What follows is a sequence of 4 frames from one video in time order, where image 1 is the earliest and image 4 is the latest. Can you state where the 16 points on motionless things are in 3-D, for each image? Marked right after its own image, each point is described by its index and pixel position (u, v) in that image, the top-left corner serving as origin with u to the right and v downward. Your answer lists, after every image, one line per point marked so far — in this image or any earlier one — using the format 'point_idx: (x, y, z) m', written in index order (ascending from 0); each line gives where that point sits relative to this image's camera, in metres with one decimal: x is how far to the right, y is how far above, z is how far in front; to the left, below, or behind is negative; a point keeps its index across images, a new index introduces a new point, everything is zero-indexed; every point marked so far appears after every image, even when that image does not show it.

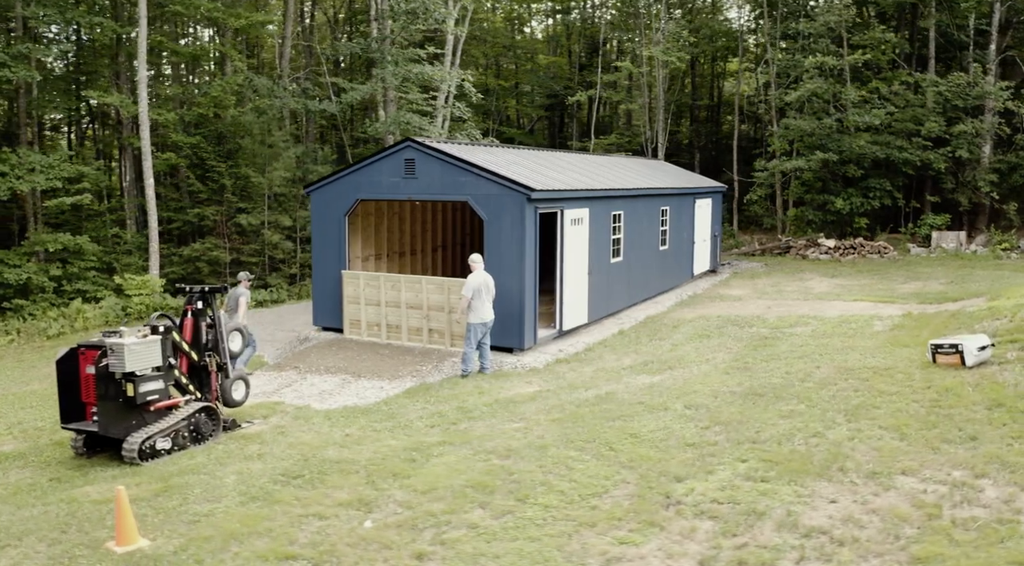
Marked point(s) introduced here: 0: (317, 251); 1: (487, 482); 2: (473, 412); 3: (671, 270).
0: (-3.3, +0.5, +13.1) m
1: (-0.1, -1.7, +6.9) m
2: (-0.4, -1.5, +9.3) m
3: (+3.4, +0.3, +17.5) m
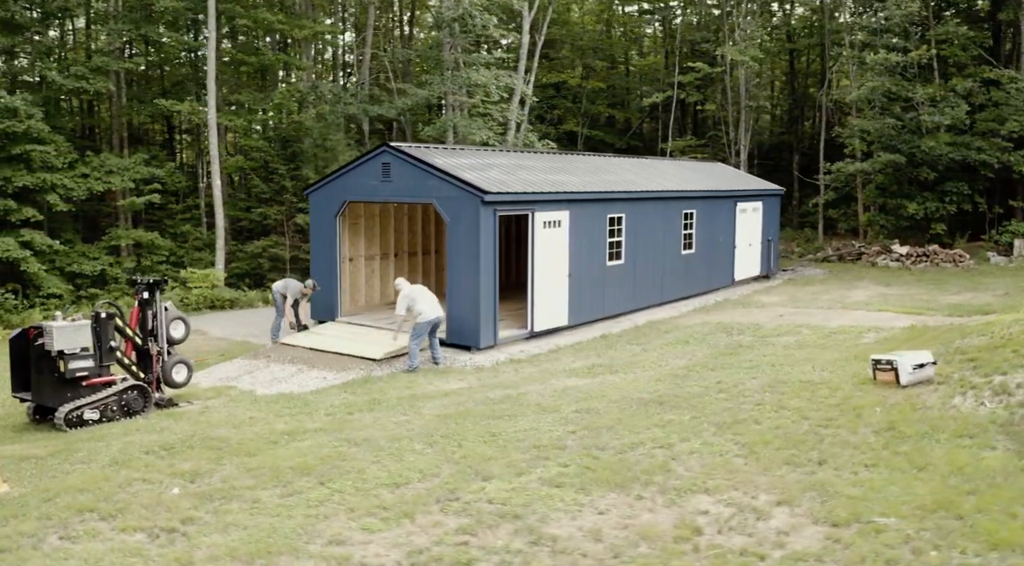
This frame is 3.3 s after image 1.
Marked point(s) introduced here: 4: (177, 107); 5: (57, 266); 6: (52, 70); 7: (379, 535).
0: (-3.5, +0.6, +14.1) m
1: (-1.8, -1.7, +7.4) m
2: (-1.6, -1.5, +9.8) m
3: (+3.9, +0.2, +17.0) m
4: (-7.8, +4.1, +18.7) m
5: (-9.7, +0.4, +17.3) m
6: (-10.1, +4.7, +17.4) m
7: (-0.9, -1.9, +6.0) m
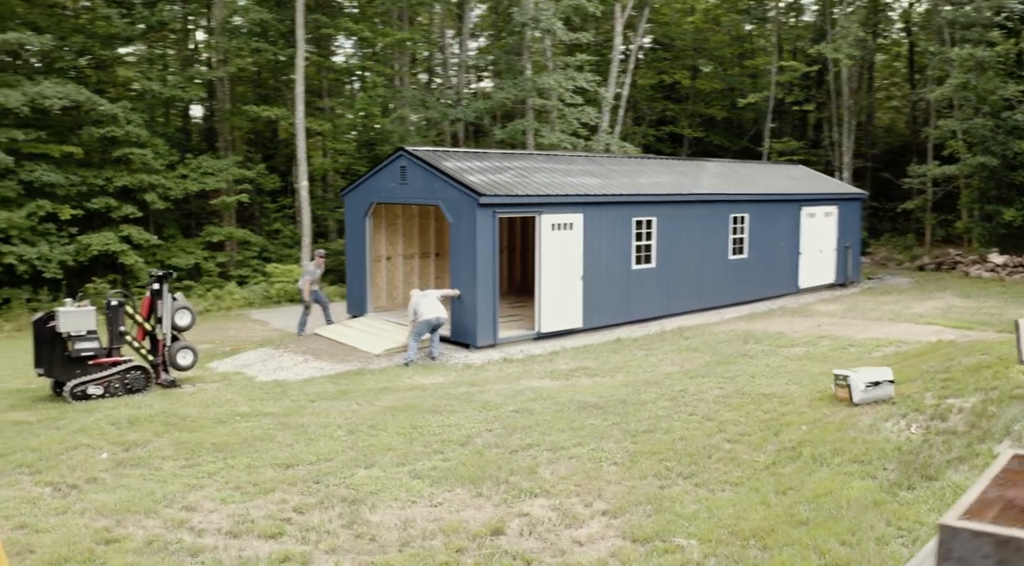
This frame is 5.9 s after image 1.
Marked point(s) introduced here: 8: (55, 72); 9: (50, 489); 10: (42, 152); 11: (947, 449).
0: (-3.0, +0.6, +15.0) m
1: (-2.8, -1.6, +8.1) m
2: (-2.1, -1.4, +10.4) m
3: (+4.8, 0.0, +16.2) m
4: (-6.2, +4.2, +20.4) m
5: (-8.4, +0.6, +19.4) m
6: (-8.6, +4.9, +19.6) m
7: (-2.3, -1.8, +6.5) m
8: (-10.8, +5.0, +19.0) m
9: (-3.8, -1.7, +6.5) m
10: (-10.5, +2.9, +17.6) m
11: (+3.2, -1.2, +6.0) m
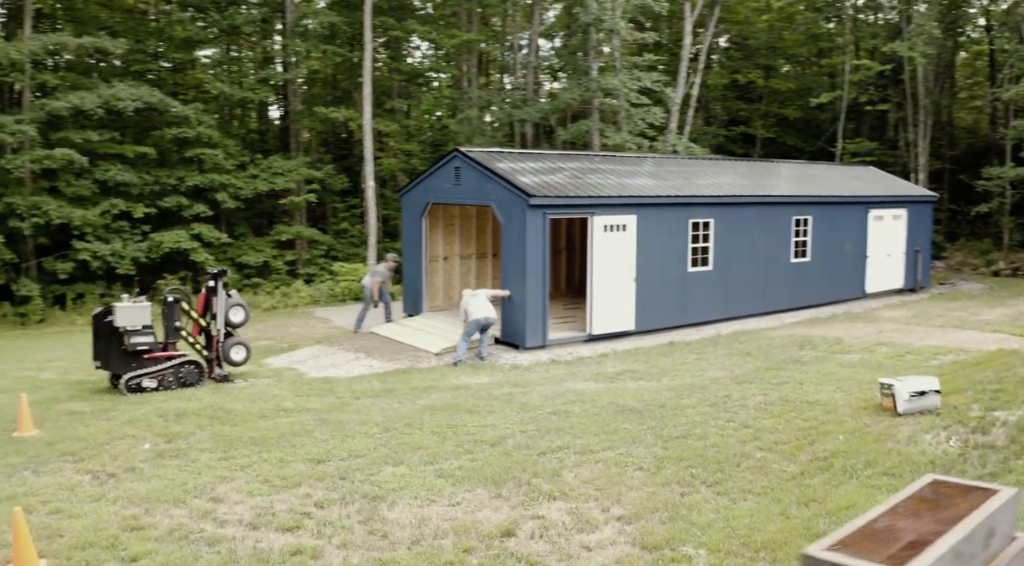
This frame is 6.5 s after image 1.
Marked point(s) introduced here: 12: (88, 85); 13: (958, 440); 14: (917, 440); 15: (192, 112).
0: (-2.0, +0.6, +15.2) m
1: (-2.5, -1.6, +8.4) m
2: (-1.6, -1.4, +10.5) m
3: (+5.9, 0.0, +15.6) m
4: (-4.5, +4.3, +20.9) m
5: (-6.9, +0.6, +20.1) m
6: (-7.1, +4.9, +20.3) m
7: (-2.1, -1.8, +6.7) m
8: (-9.3, +5.1, +20.0) m
9: (-3.6, -1.6, +6.9) m
10: (-9.1, +3.0, +18.6) m
11: (+3.3, -1.3, +5.6) m
12: (-9.7, +4.5, +18.5) m
13: (+3.5, -1.2, +6.2) m
14: (+3.3, -1.3, +6.5) m
15: (-7.4, +3.9, +19.0) m
